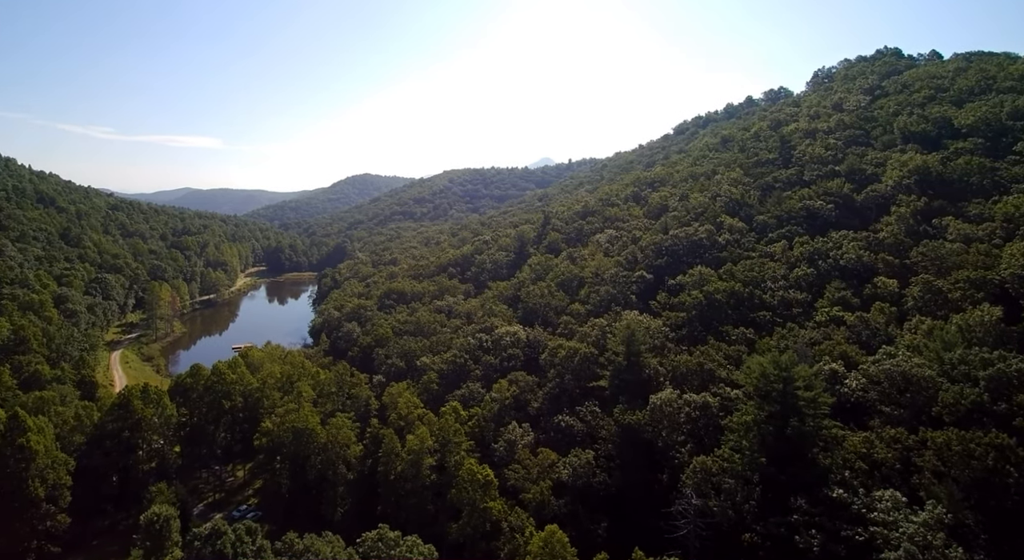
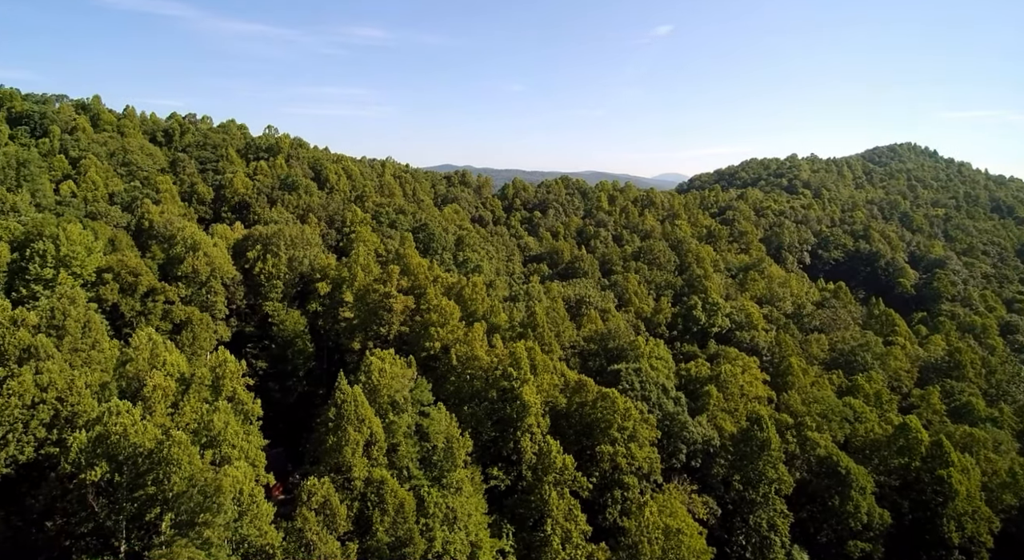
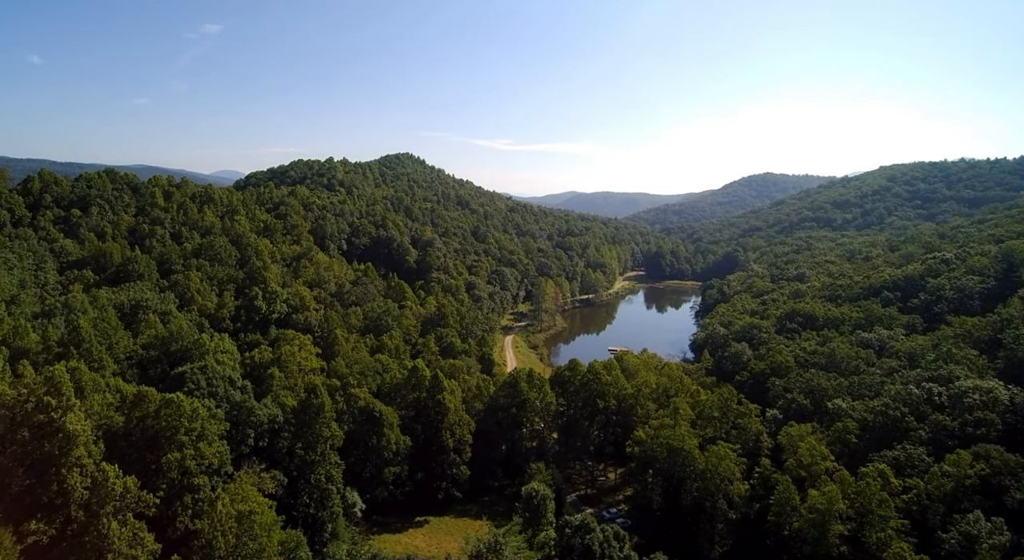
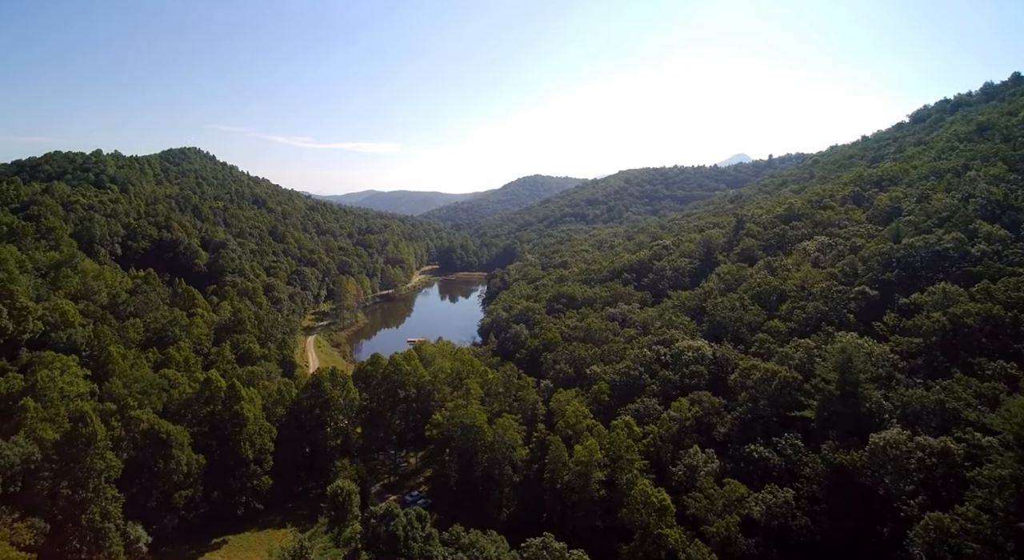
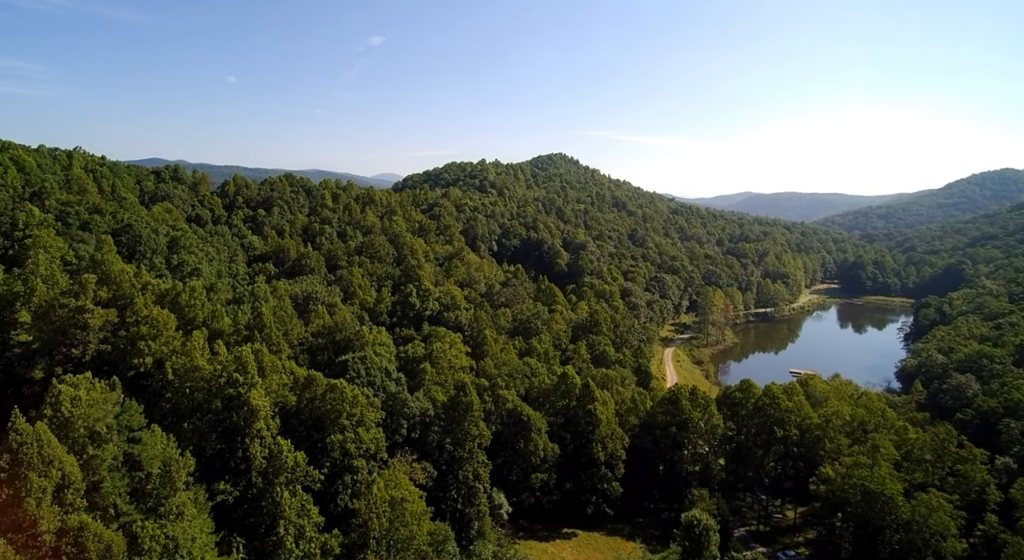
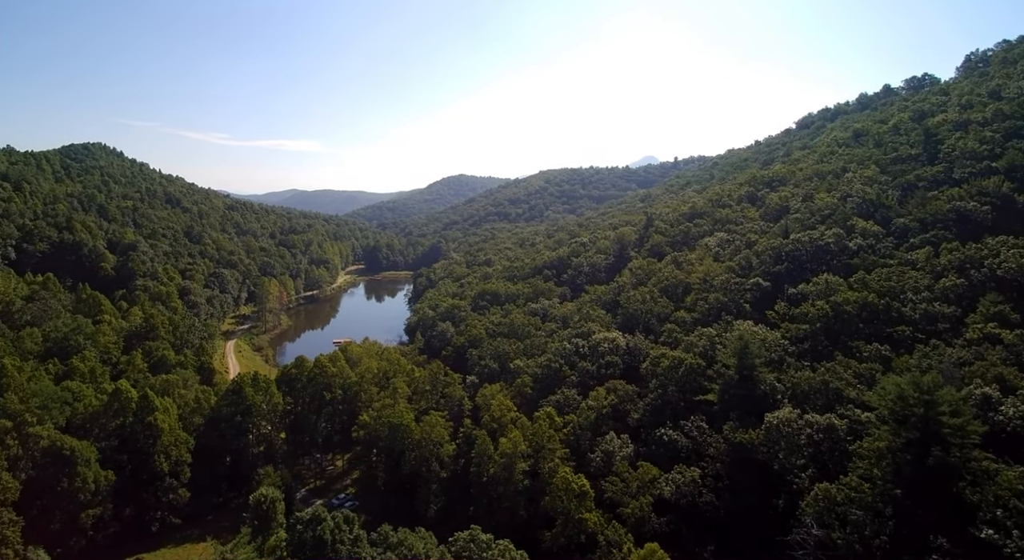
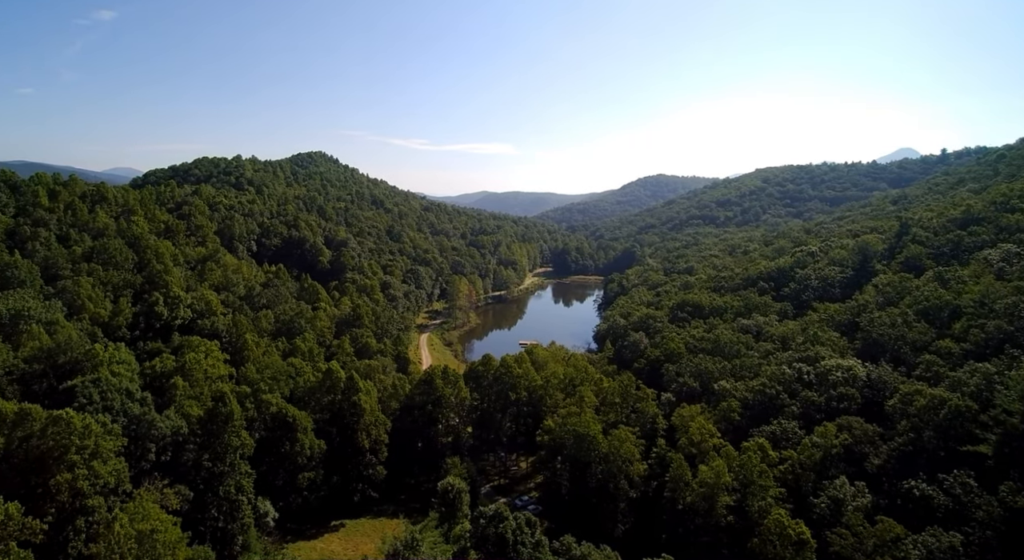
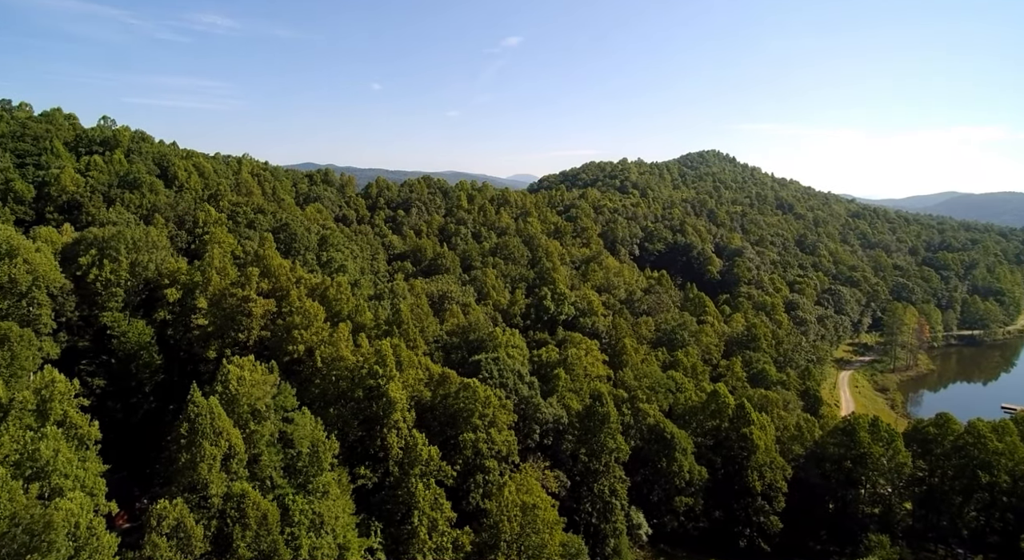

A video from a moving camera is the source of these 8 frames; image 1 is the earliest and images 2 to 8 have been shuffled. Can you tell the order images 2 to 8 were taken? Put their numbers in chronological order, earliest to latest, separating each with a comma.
6, 4, 7, 3, 5, 8, 2
